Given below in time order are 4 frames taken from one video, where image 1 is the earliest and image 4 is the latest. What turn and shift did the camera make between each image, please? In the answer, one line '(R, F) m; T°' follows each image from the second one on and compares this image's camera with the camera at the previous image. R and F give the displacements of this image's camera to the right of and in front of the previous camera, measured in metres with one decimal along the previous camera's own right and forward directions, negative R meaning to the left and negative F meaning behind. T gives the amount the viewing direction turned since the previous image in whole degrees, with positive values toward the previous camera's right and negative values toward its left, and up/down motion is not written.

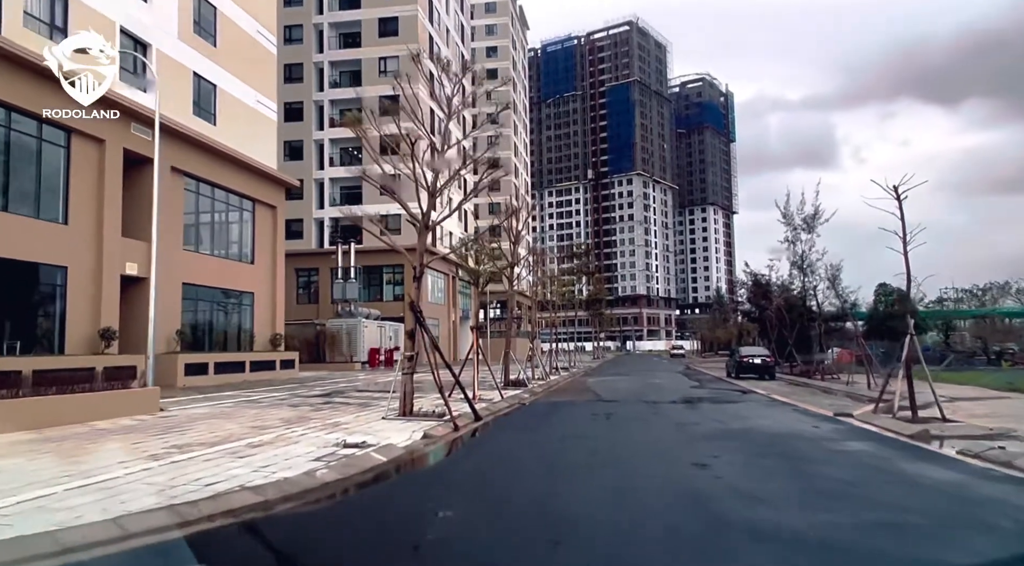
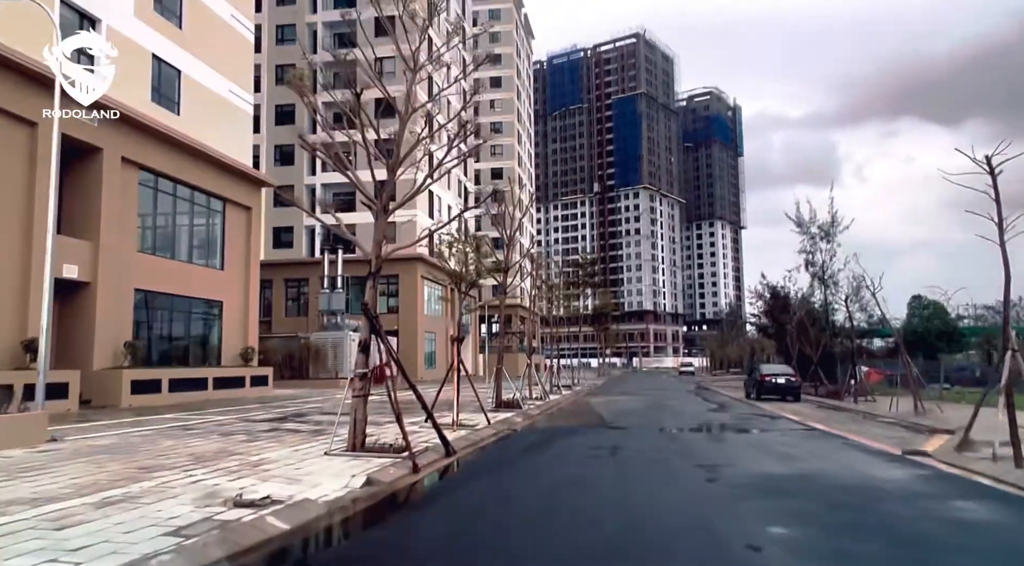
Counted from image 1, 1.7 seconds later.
(+0.4, +2.8) m; -1°
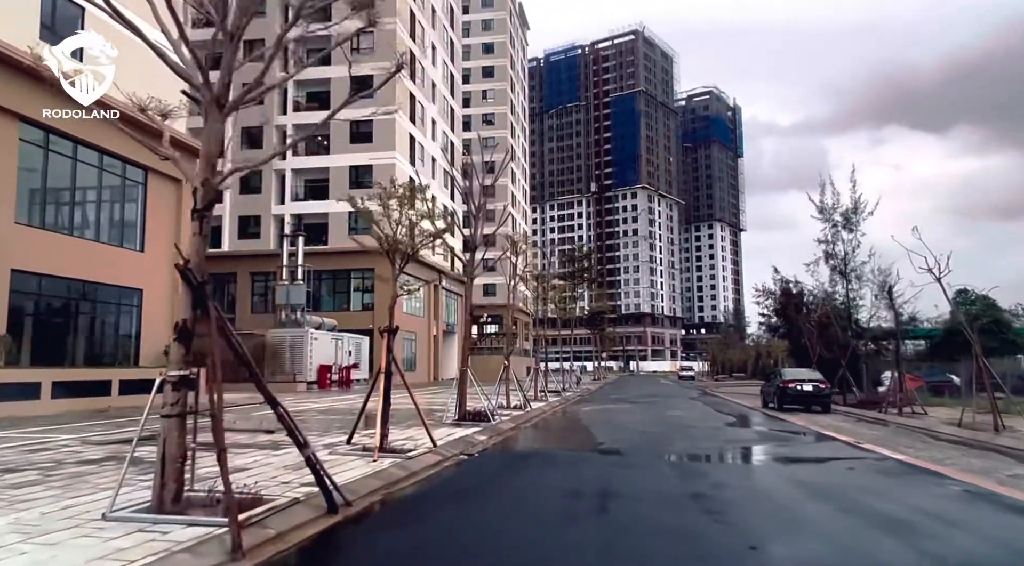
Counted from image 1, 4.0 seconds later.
(+0.7, +4.2) m; 0°
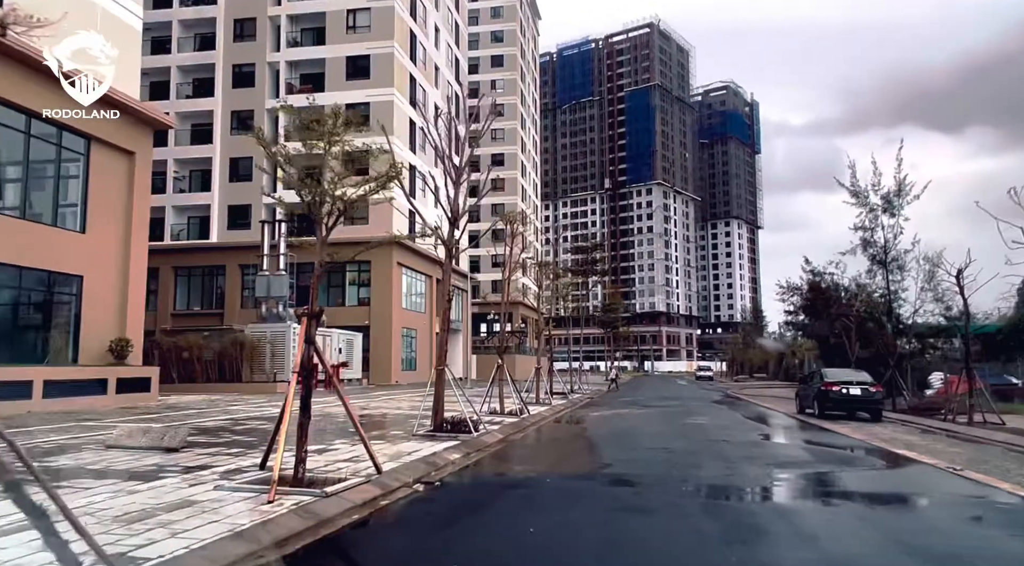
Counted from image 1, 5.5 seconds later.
(+0.5, +3.1) m; -1°
